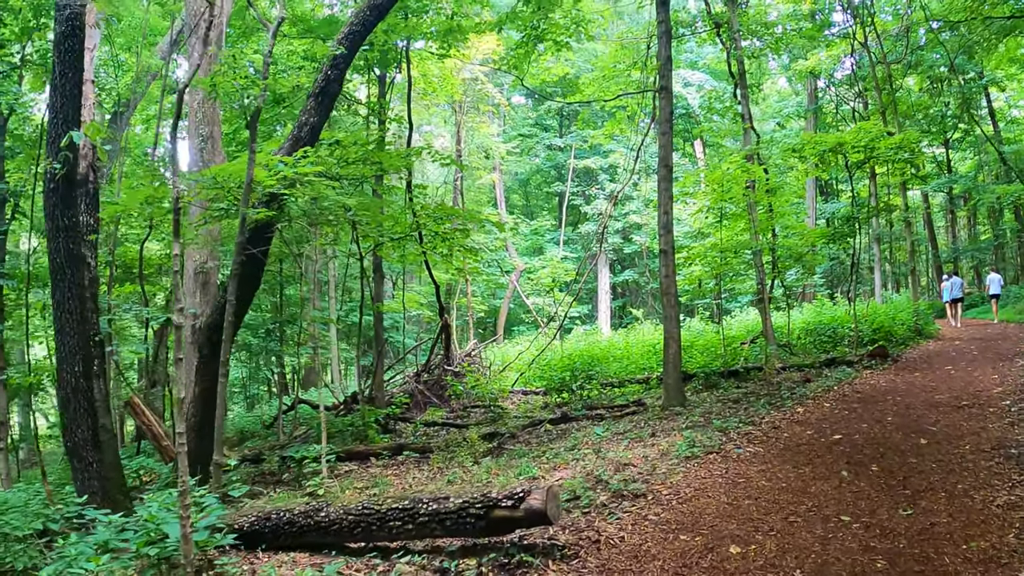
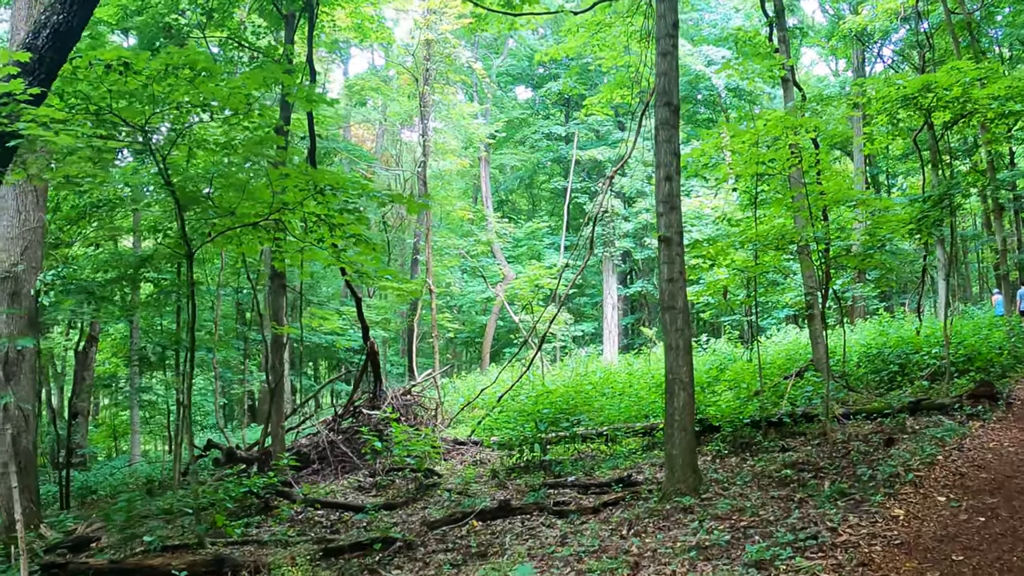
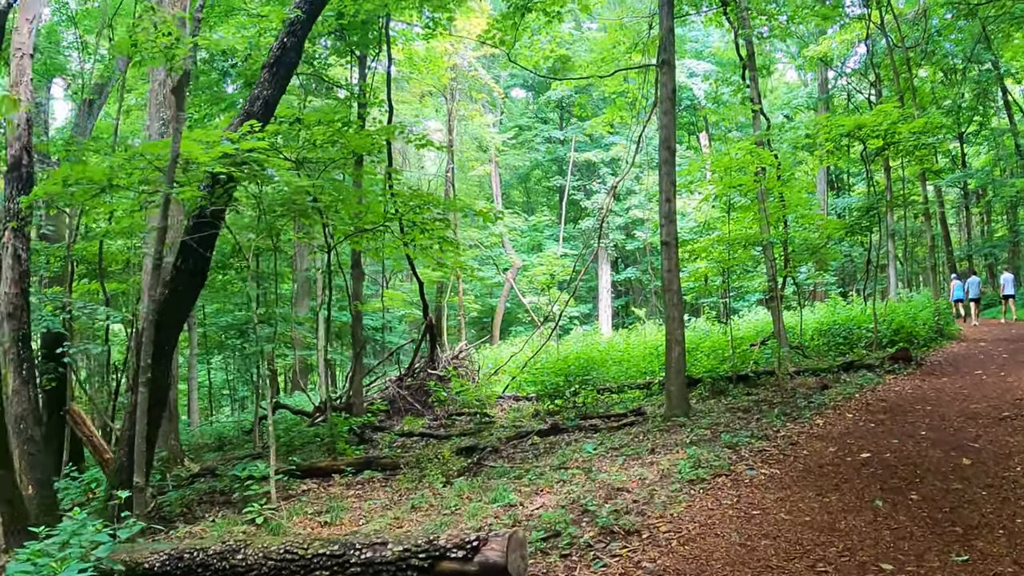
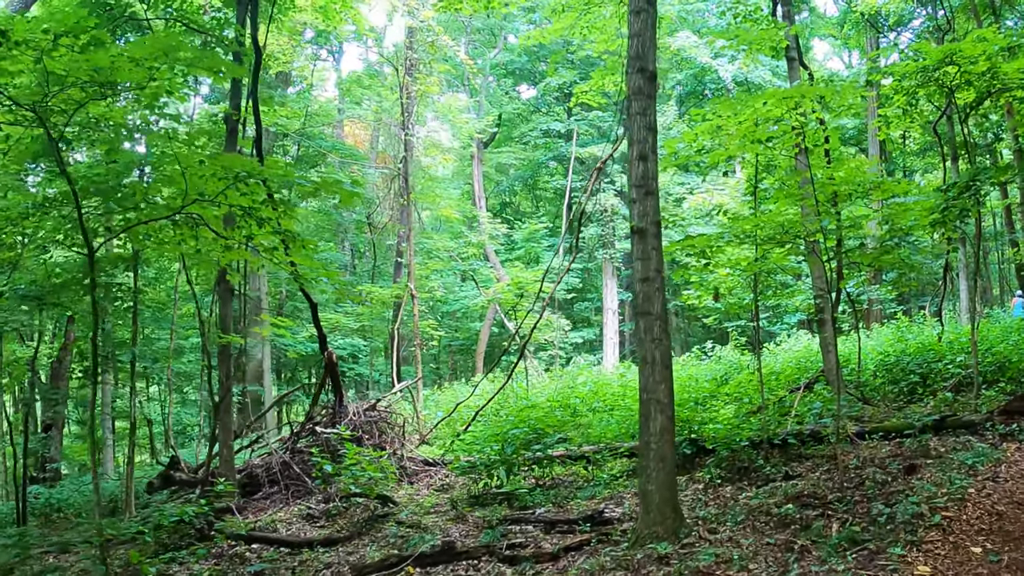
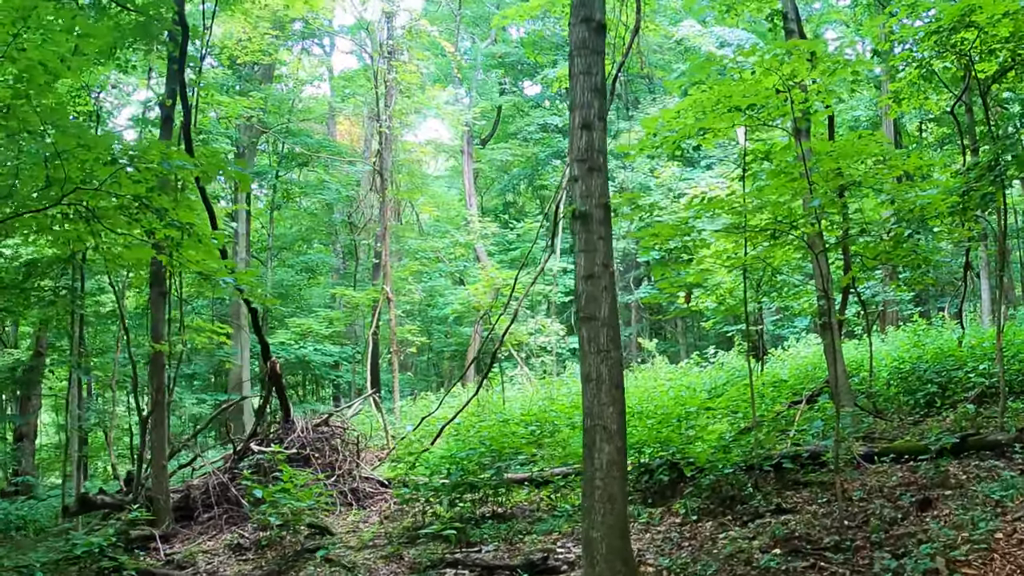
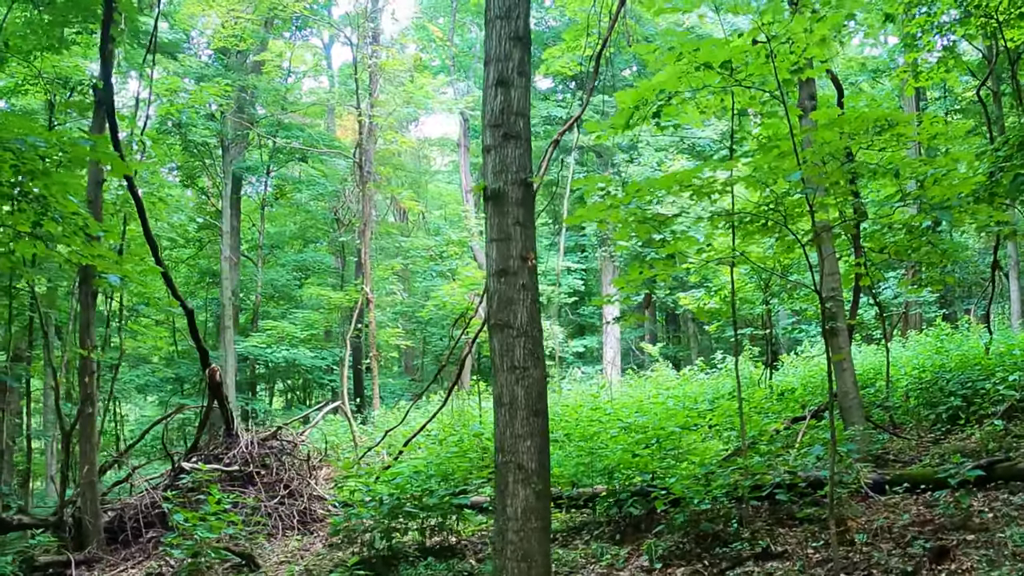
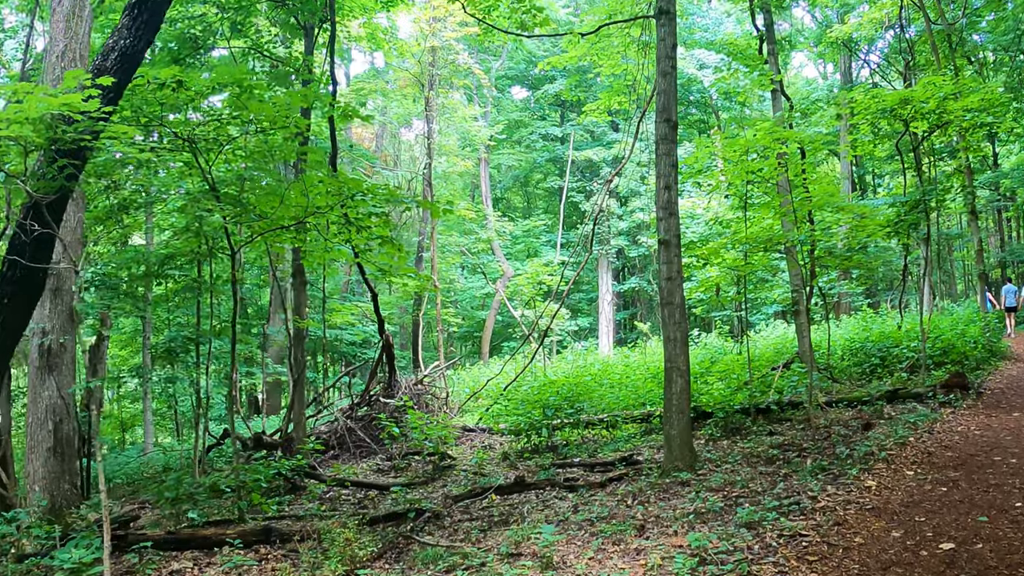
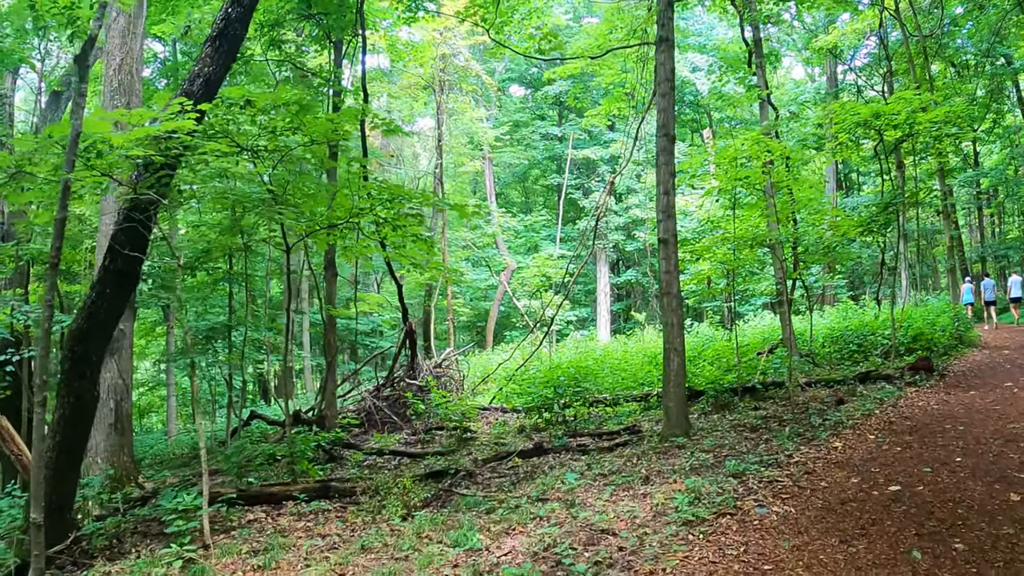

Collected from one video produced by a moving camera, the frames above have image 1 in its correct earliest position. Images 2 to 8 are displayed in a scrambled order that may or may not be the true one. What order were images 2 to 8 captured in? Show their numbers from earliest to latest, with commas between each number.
3, 8, 7, 2, 4, 5, 6
